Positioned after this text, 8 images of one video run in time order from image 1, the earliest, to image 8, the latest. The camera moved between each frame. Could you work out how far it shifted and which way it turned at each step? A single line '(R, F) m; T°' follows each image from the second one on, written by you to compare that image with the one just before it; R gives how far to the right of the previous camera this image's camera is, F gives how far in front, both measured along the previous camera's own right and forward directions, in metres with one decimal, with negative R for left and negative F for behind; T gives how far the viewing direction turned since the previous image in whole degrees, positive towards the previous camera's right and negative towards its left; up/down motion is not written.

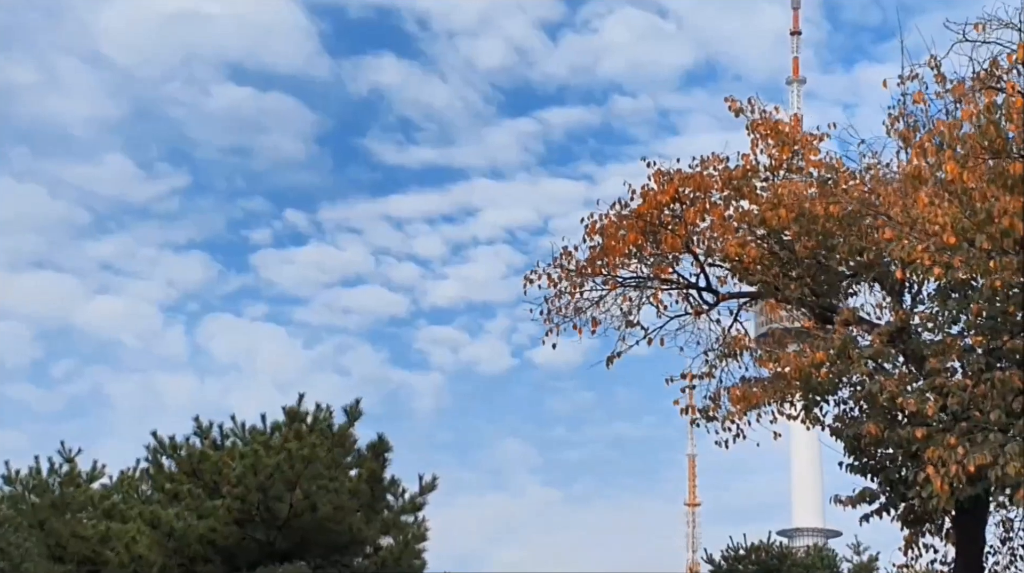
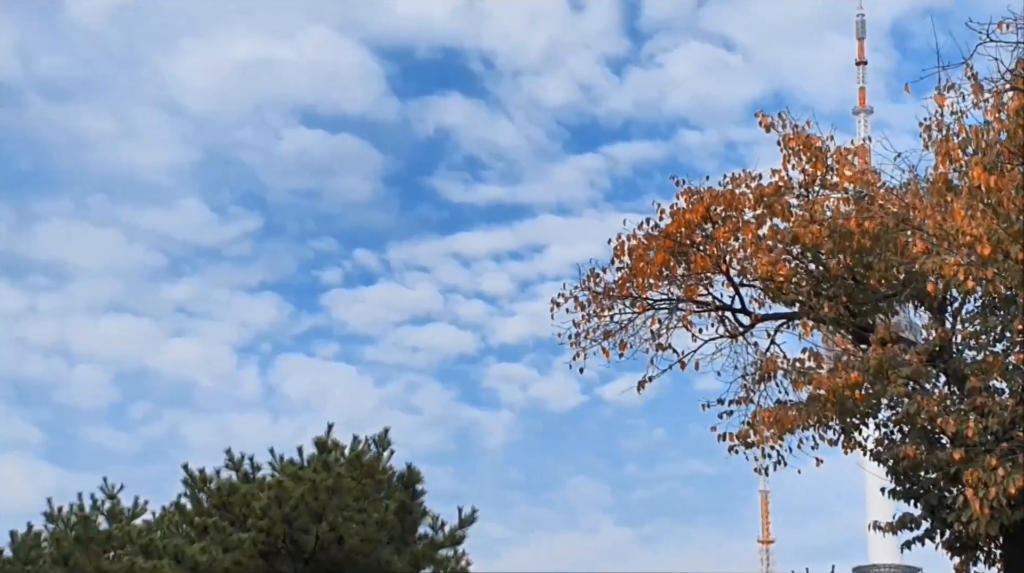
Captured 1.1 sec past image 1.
(+0.7, +0.3) m; -4°
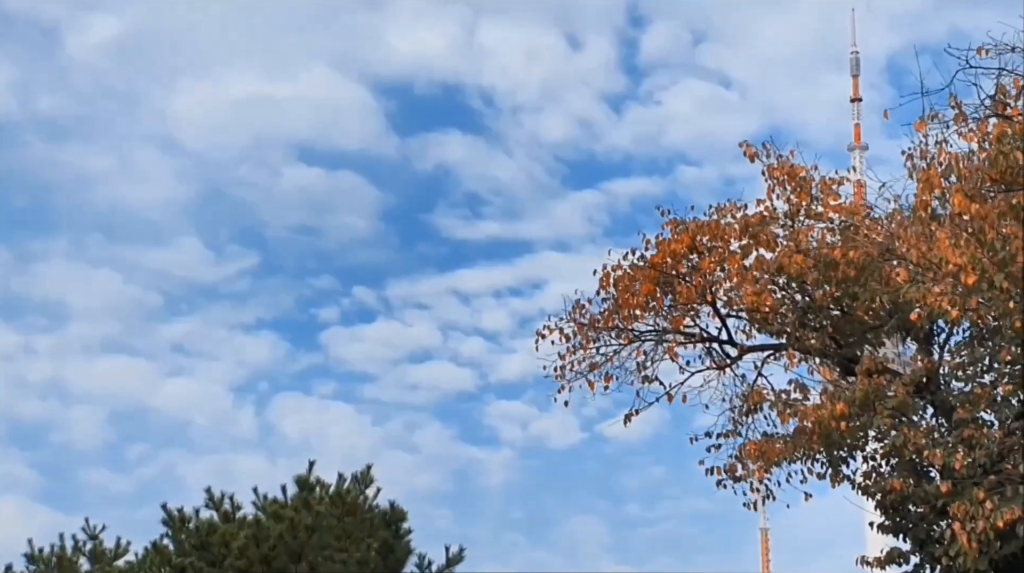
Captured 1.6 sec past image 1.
(+0.3, +0.2) m; 0°
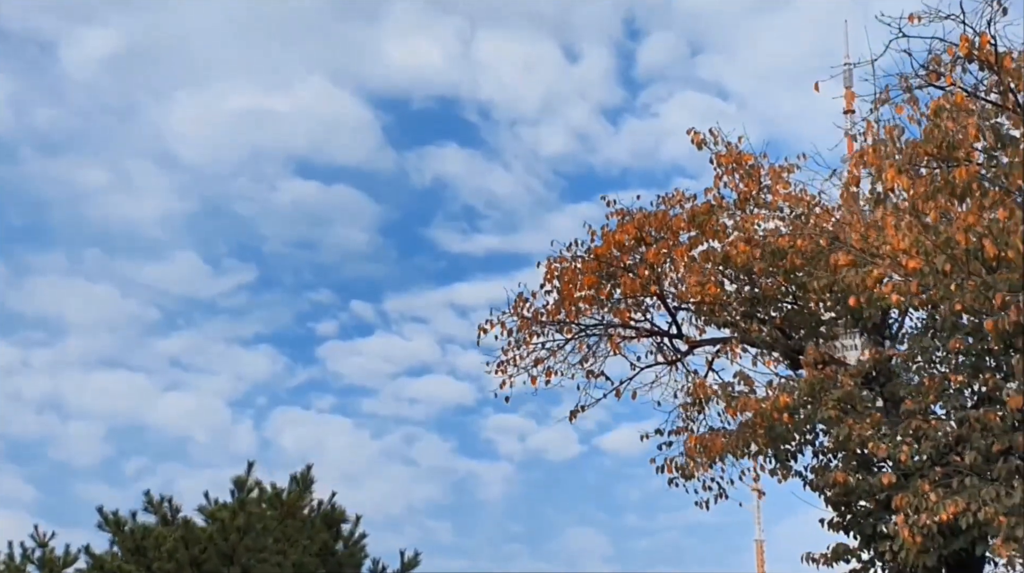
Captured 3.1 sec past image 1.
(+0.9, +0.5) m; 0°
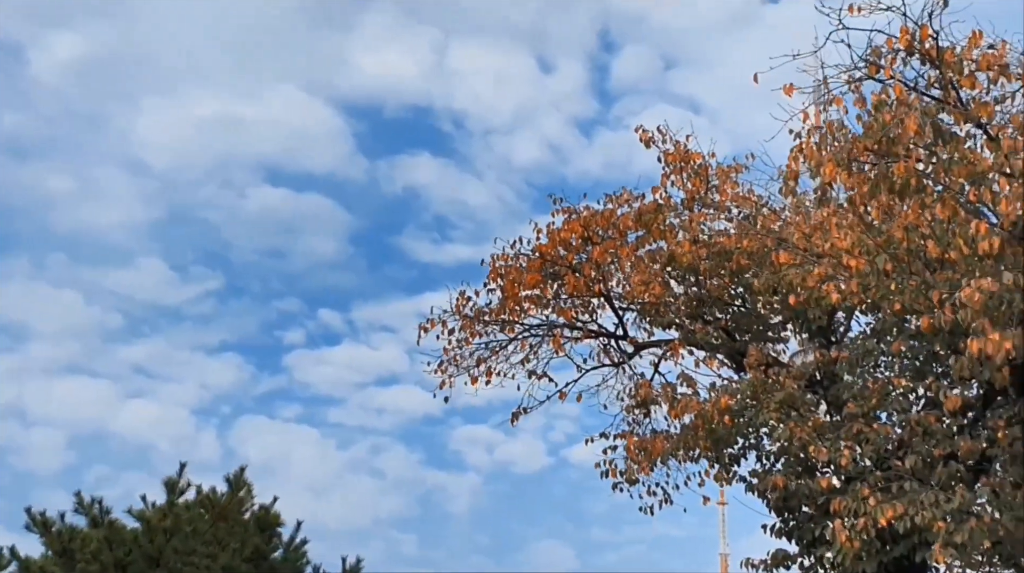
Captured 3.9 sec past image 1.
(+0.4, +0.3) m; +1°
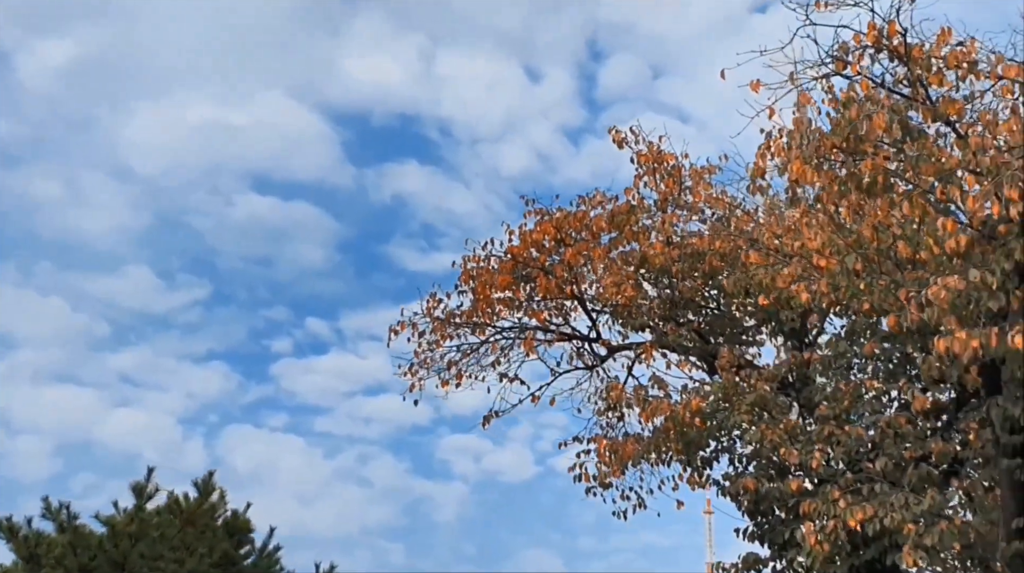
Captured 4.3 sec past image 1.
(+0.2, +0.1) m; +1°
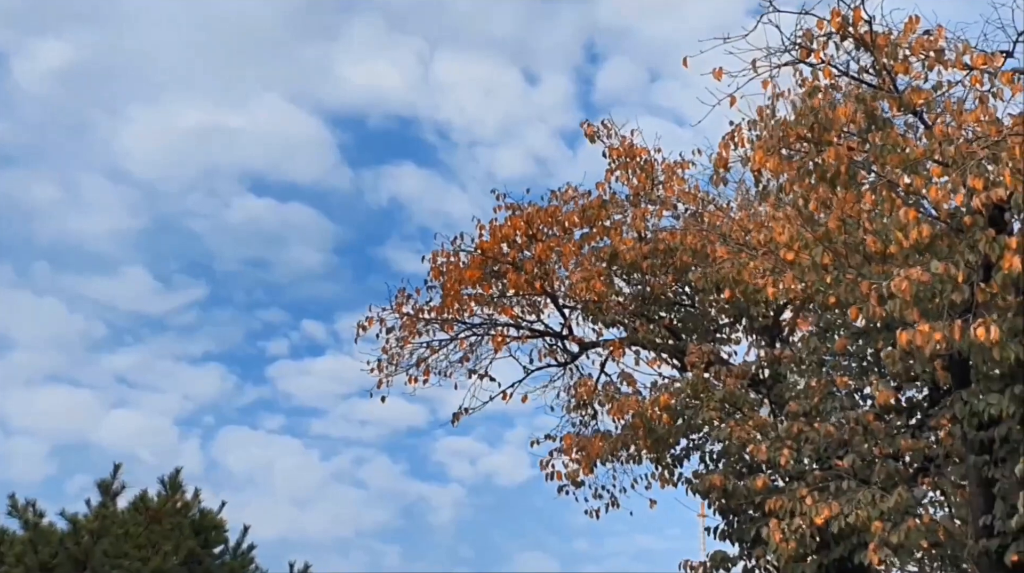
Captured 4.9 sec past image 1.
(+0.4, +0.2) m; 0°
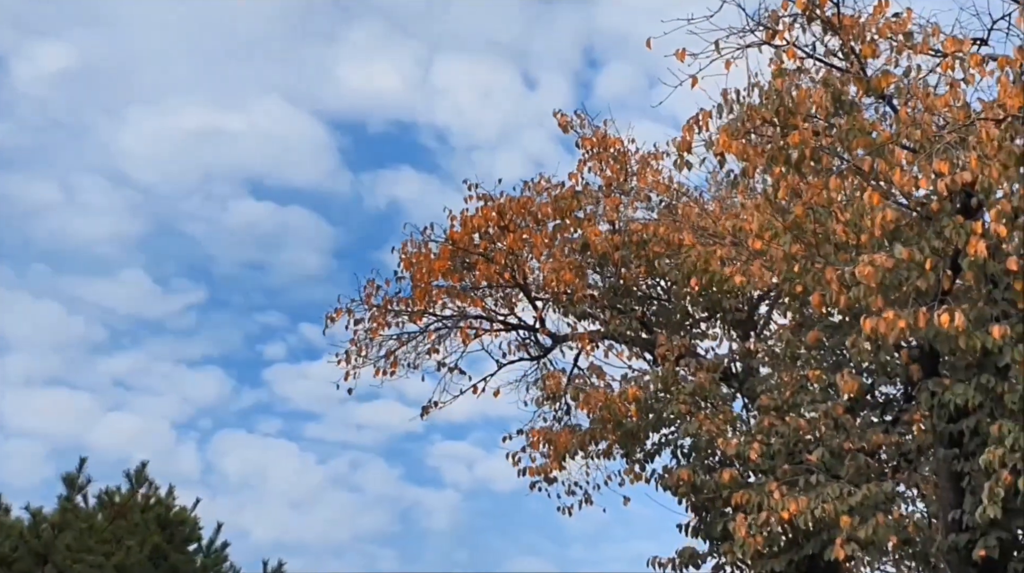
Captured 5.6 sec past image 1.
(+0.4, +0.2) m; 0°
